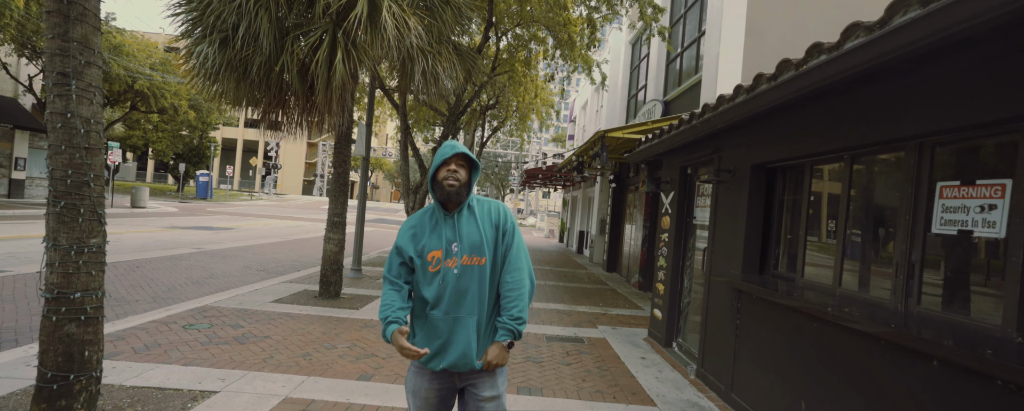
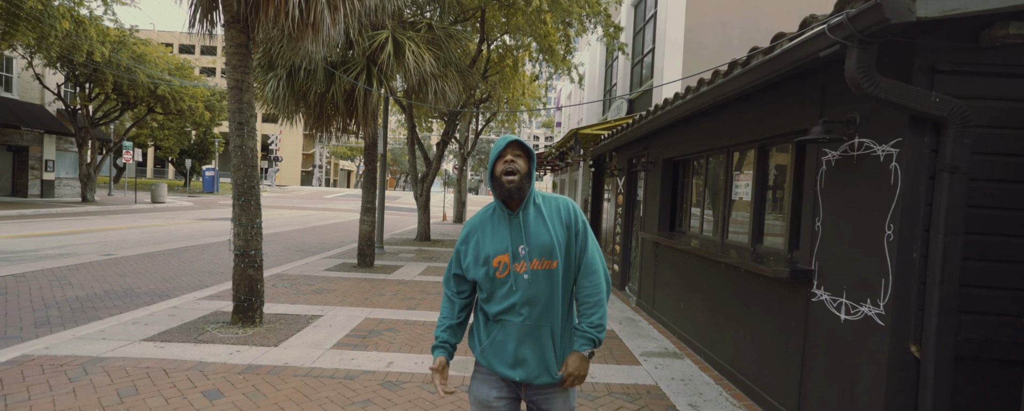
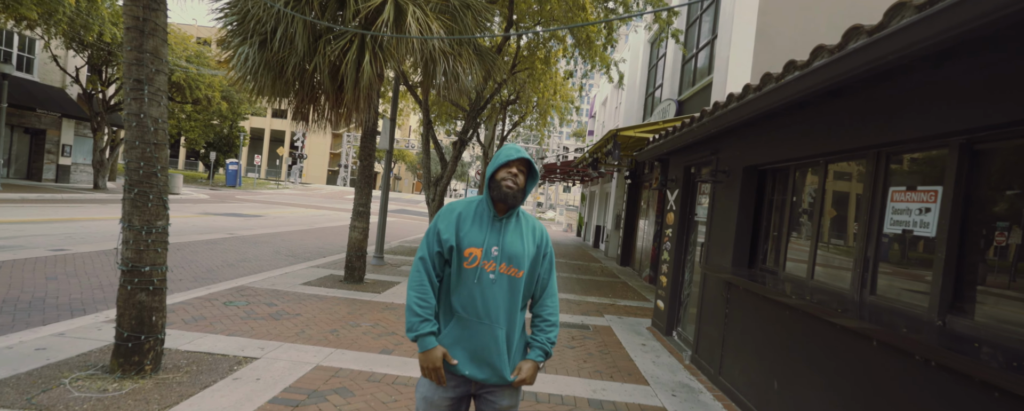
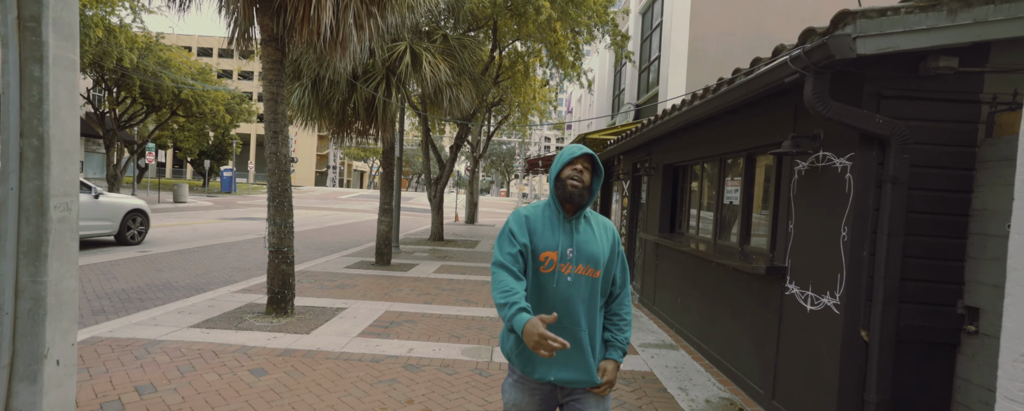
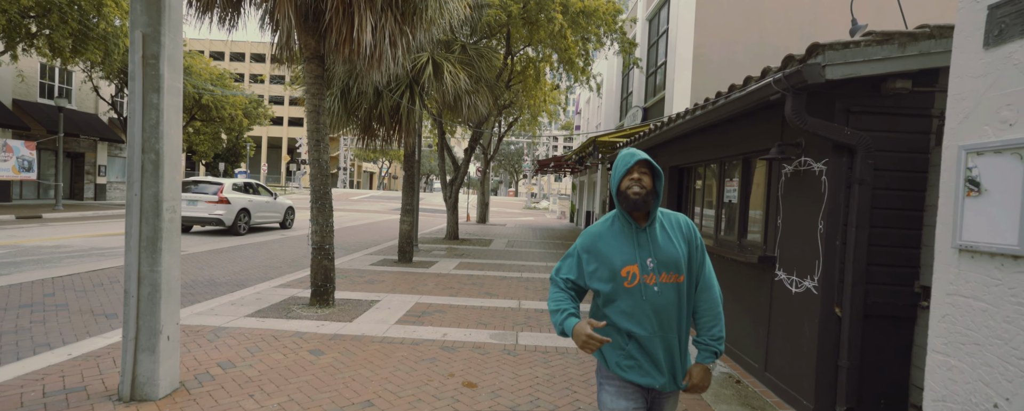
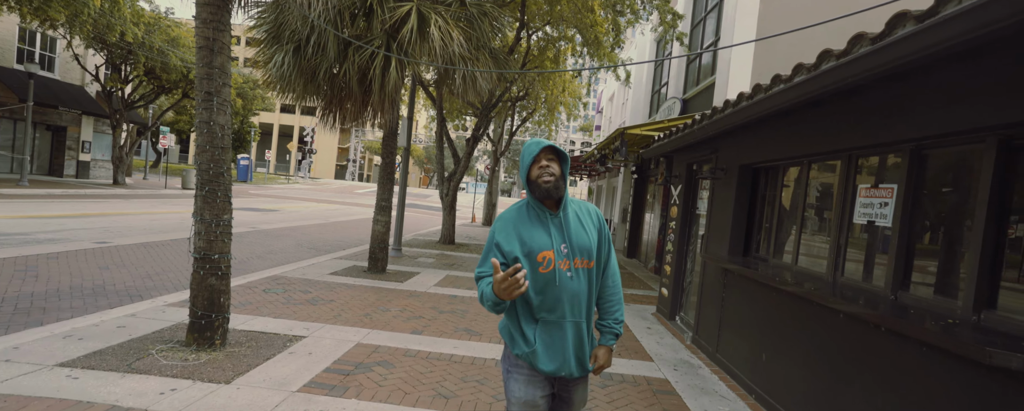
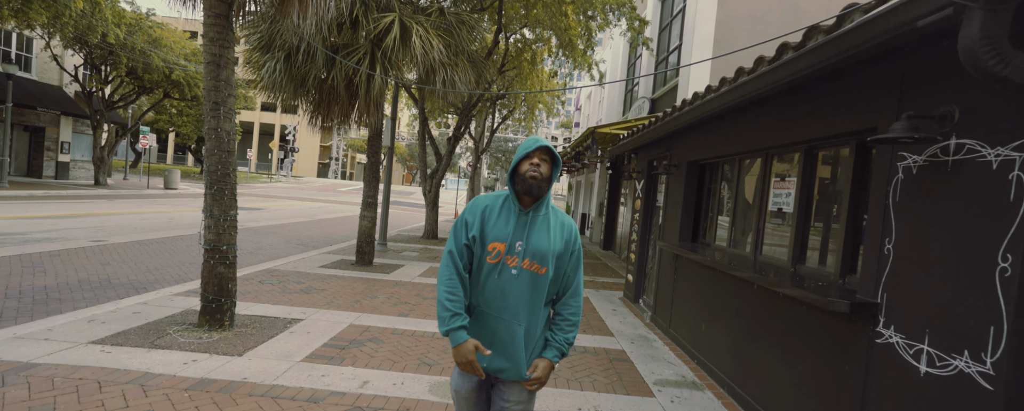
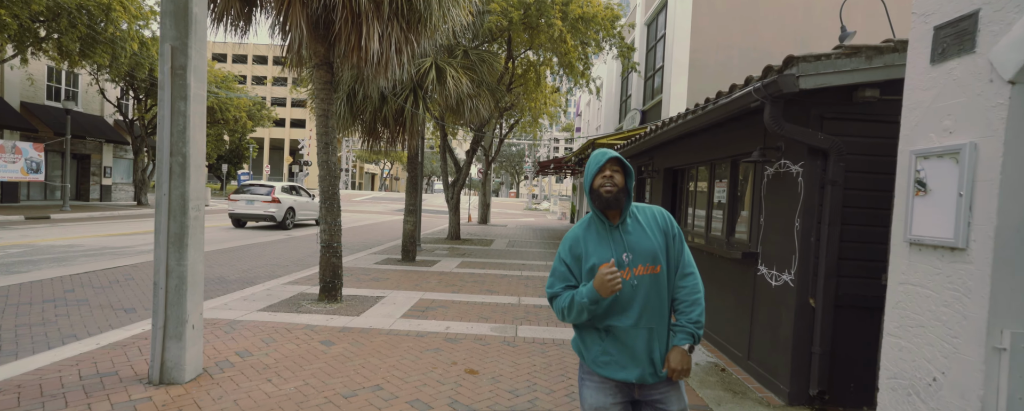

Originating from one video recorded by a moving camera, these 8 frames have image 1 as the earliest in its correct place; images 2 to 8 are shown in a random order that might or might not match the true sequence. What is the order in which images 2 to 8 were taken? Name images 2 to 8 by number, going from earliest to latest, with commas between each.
3, 6, 7, 2, 4, 5, 8
